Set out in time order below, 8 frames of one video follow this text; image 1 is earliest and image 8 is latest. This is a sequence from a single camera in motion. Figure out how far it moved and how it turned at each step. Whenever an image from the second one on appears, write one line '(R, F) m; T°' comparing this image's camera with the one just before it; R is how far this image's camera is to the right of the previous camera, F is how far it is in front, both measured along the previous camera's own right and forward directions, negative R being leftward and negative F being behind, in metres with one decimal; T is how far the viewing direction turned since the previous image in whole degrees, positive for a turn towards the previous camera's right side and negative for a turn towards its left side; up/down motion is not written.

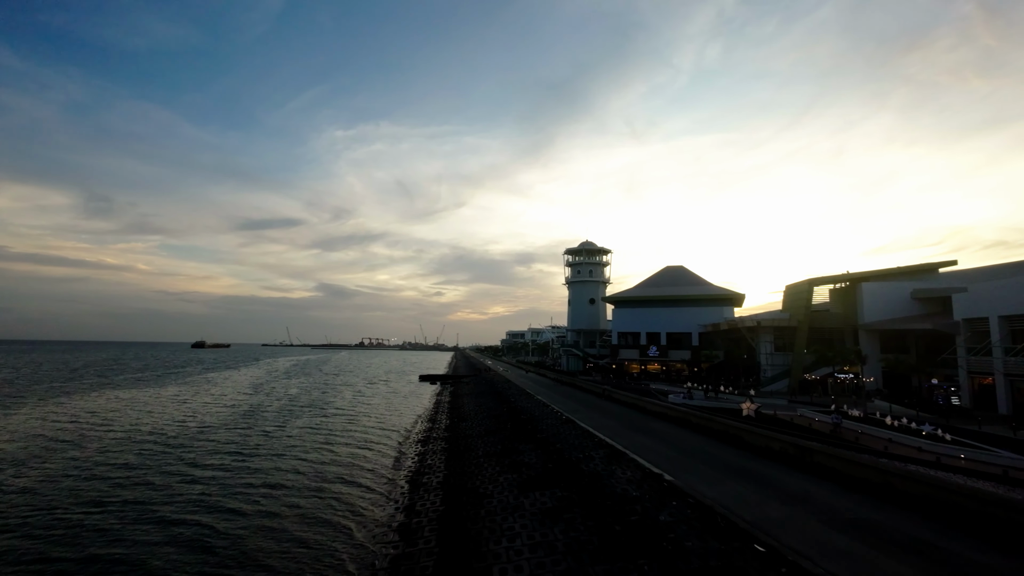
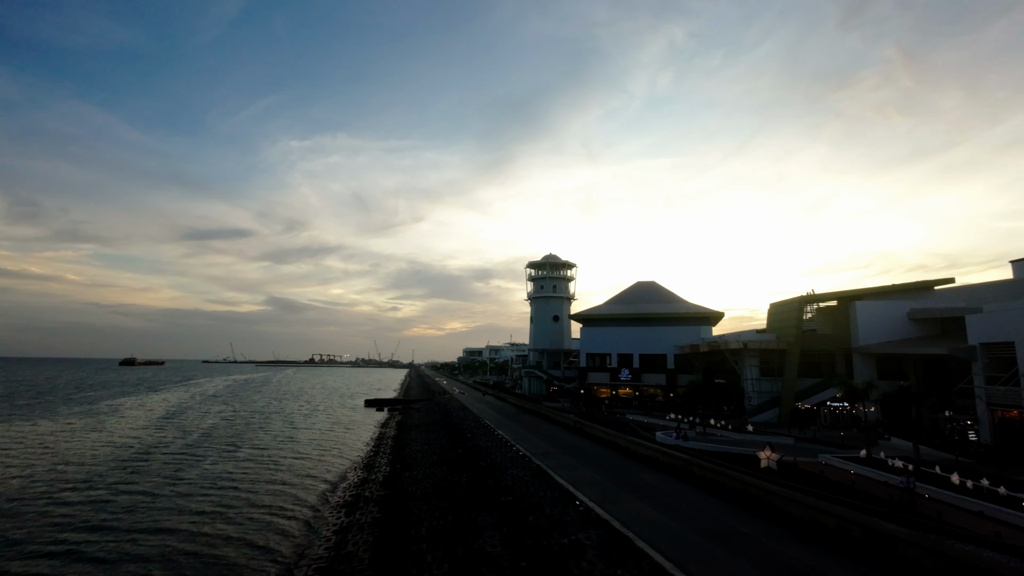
(0.0, +5.4) m; +5°
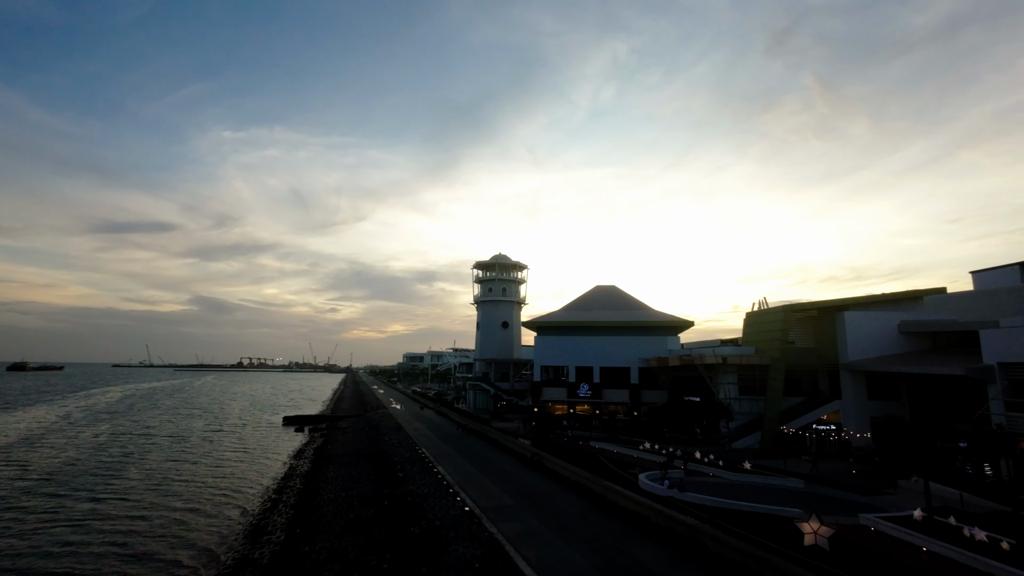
(-0.1, +6.0) m; +7°
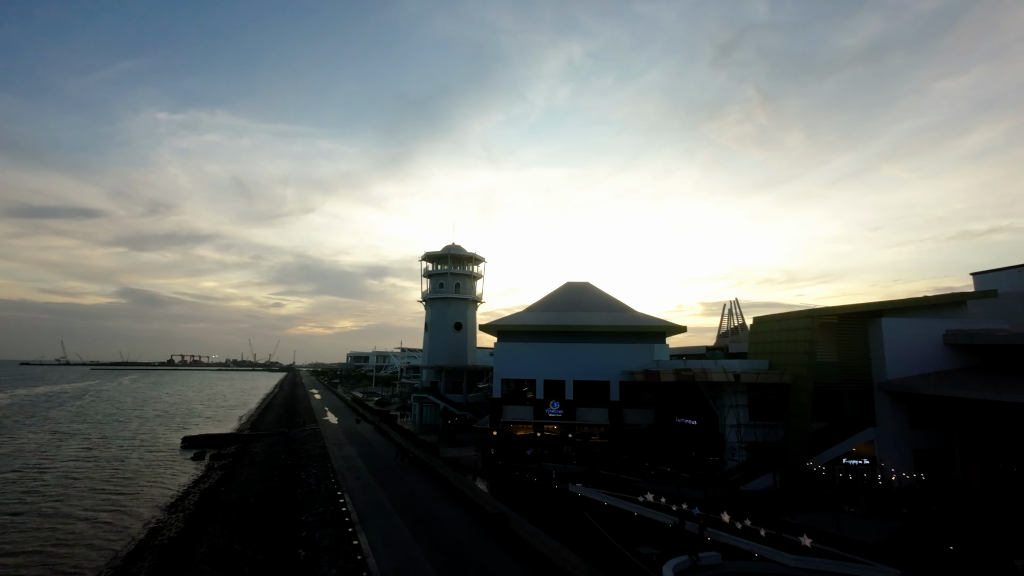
(-0.2, +7.6) m; +6°
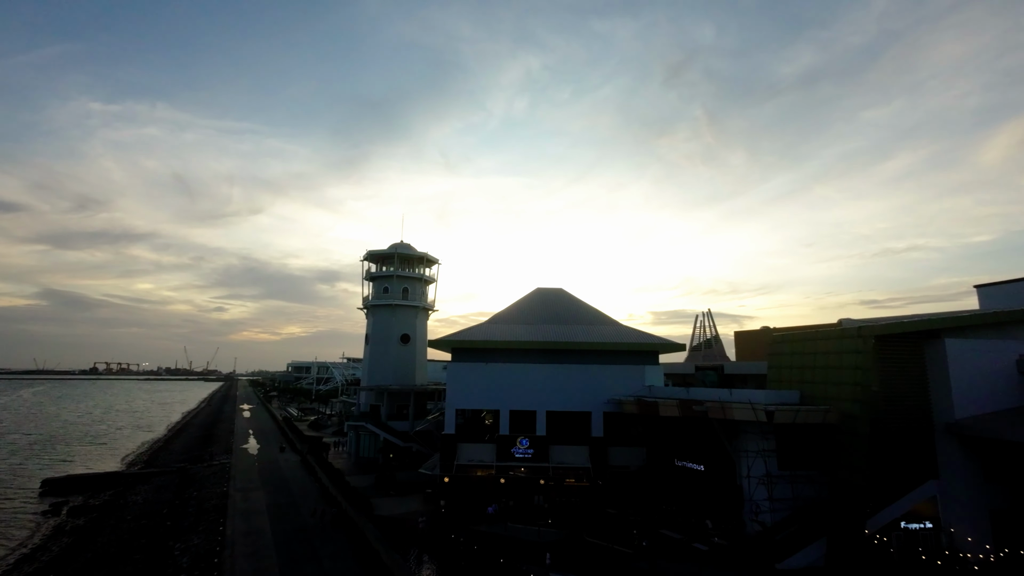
(-0.2, +6.8) m; +5°
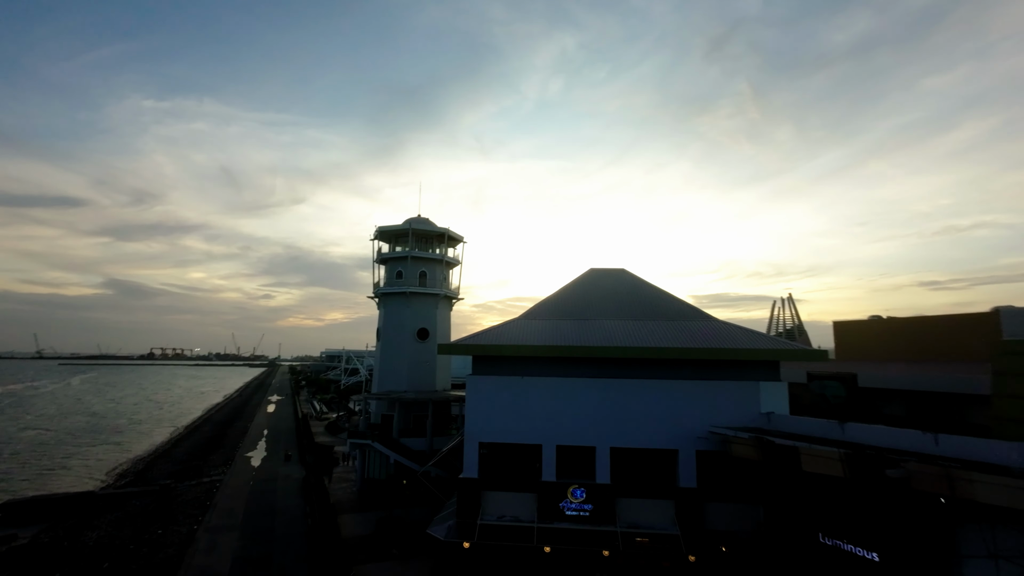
(-0.4, +8.3) m; -4°
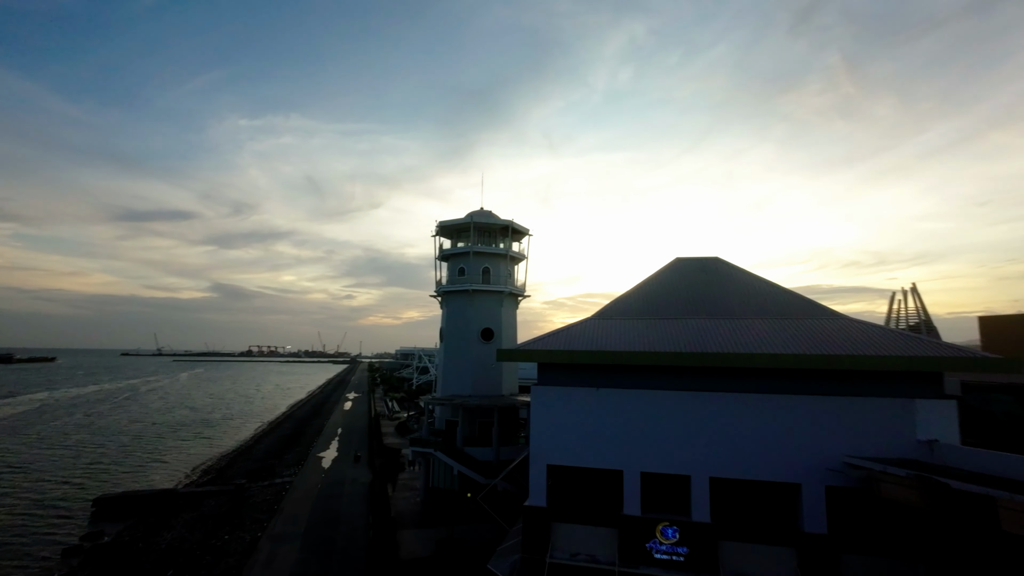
(0.0, +2.8) m; -8°
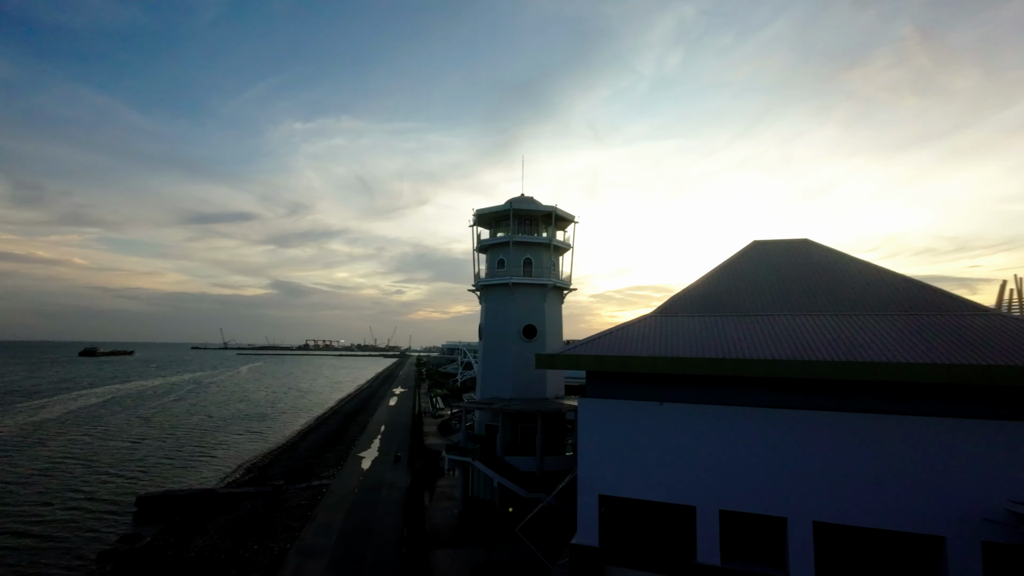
(+0.1, +2.8) m; -5°
